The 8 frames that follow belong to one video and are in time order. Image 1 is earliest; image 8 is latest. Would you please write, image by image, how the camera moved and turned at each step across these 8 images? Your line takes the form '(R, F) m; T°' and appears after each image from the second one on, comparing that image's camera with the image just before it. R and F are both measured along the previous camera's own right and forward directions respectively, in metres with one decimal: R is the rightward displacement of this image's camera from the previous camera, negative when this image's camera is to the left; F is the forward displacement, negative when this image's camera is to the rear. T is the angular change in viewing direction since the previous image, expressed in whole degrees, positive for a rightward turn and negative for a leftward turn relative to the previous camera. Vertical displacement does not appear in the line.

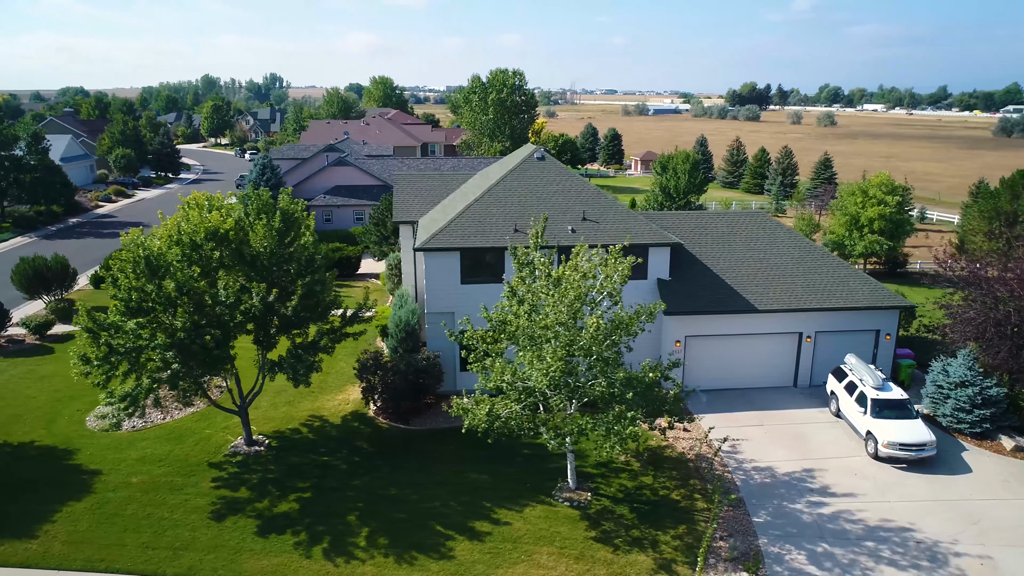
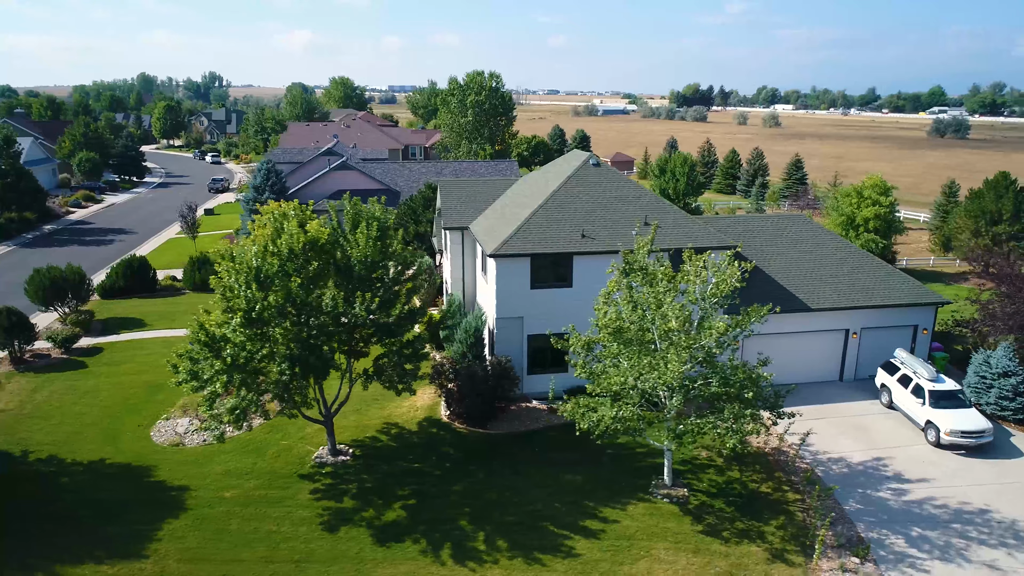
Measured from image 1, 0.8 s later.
(-3.7, -0.3) m; +5°
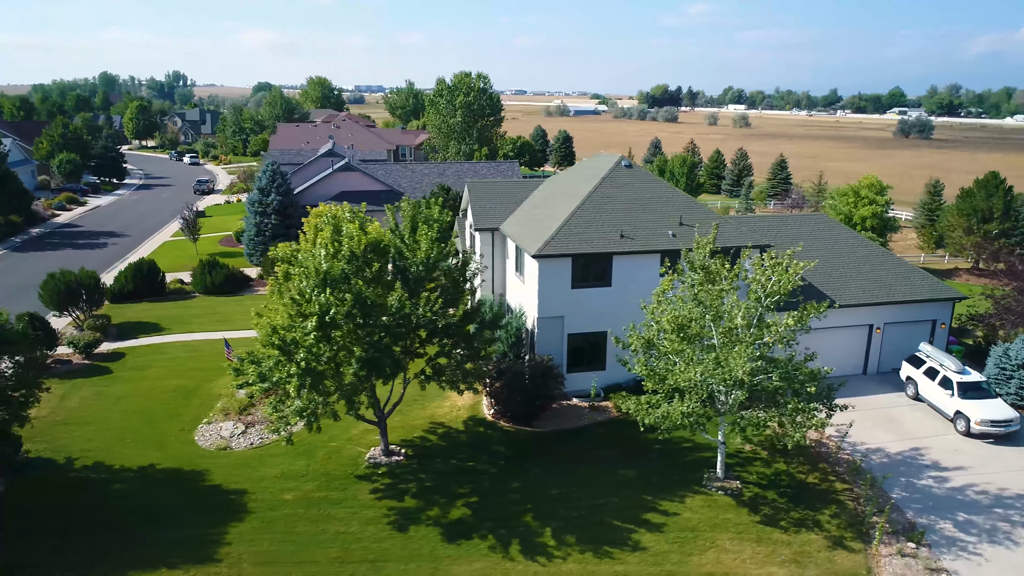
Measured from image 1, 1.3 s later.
(-2.2, -0.2) m; +3°
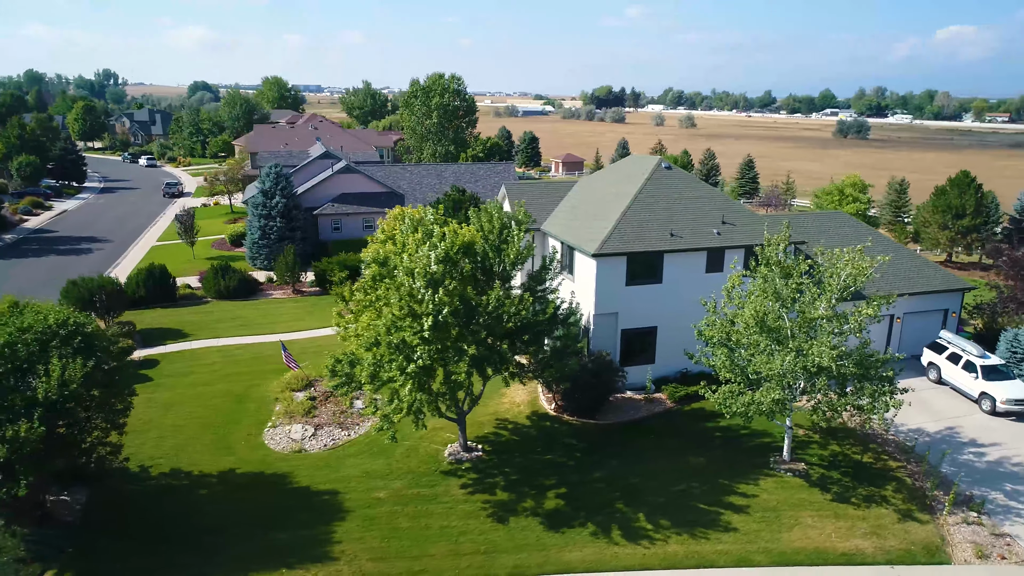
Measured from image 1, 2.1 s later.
(-3.6, -0.5) m; +5°
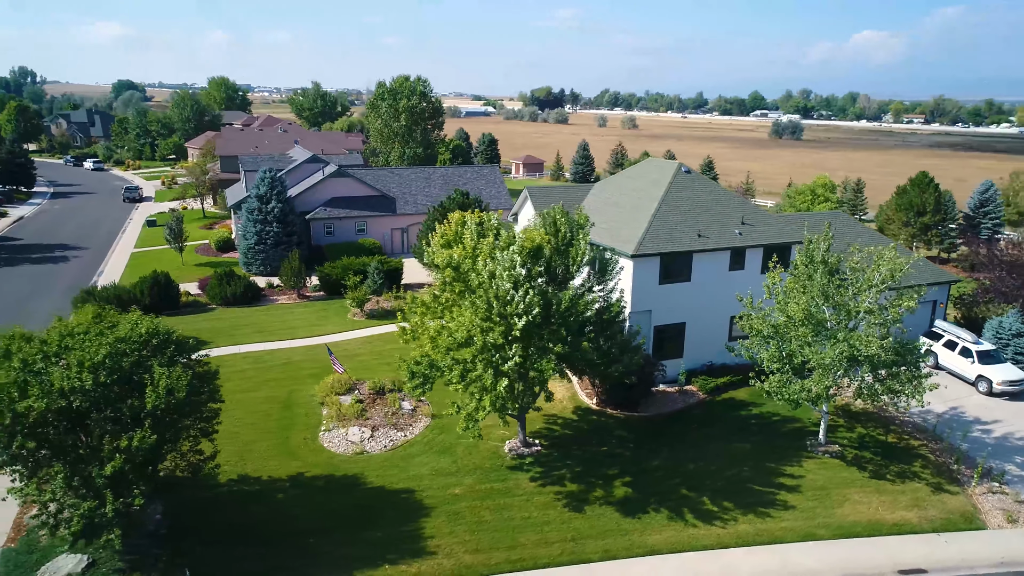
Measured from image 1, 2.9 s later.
(-3.4, -0.7) m; +5°
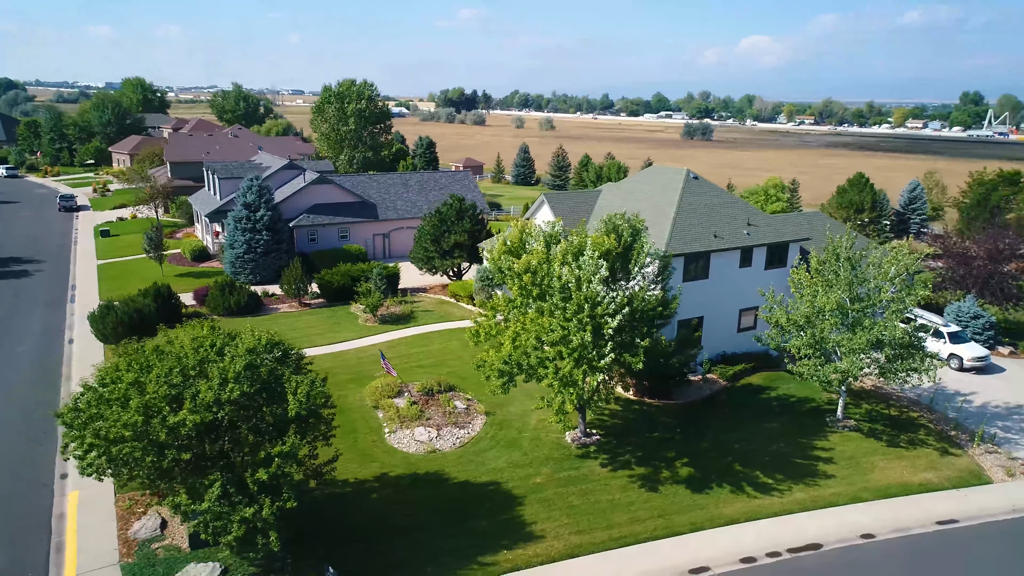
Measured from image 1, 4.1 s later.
(-4.5, -1.1) m; +7°
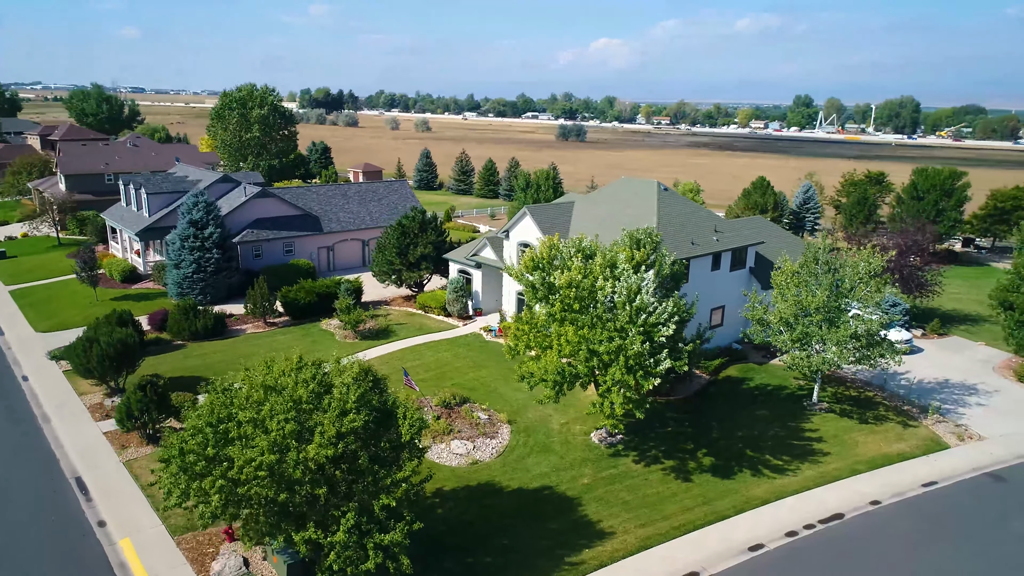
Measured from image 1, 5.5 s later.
(-5.1, -0.6) m; +11°
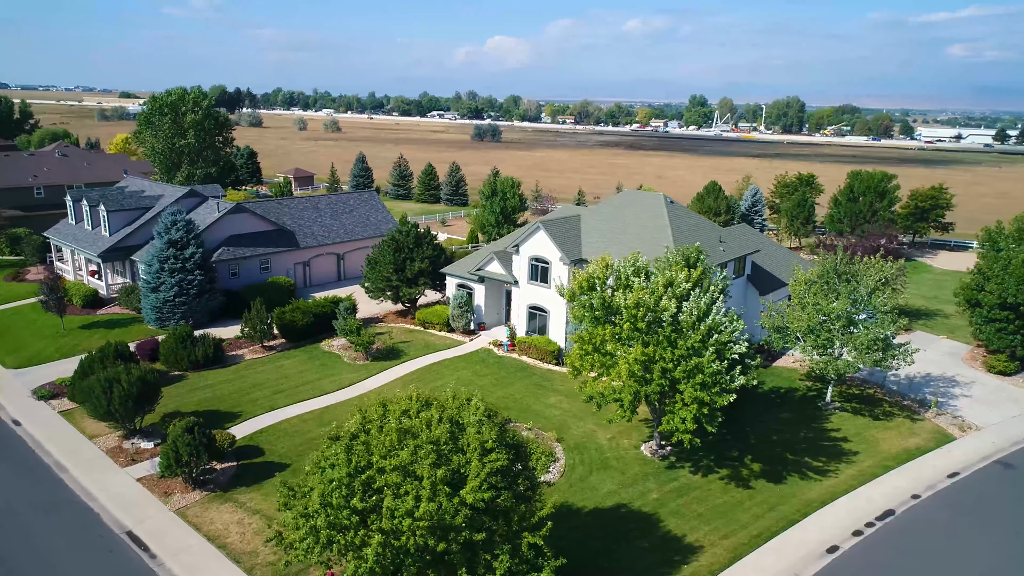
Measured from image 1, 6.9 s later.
(-4.9, +0.3) m; +8°
